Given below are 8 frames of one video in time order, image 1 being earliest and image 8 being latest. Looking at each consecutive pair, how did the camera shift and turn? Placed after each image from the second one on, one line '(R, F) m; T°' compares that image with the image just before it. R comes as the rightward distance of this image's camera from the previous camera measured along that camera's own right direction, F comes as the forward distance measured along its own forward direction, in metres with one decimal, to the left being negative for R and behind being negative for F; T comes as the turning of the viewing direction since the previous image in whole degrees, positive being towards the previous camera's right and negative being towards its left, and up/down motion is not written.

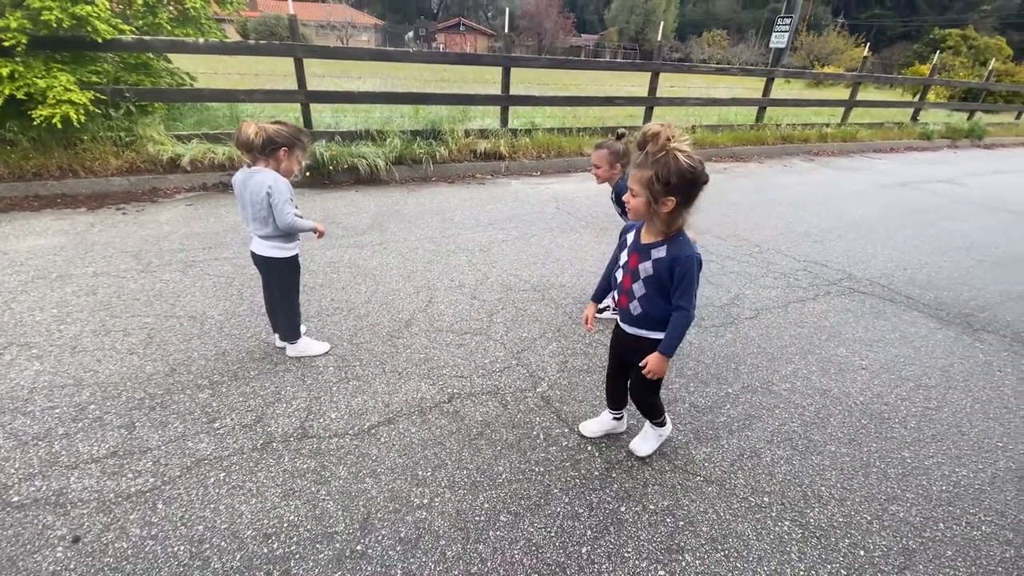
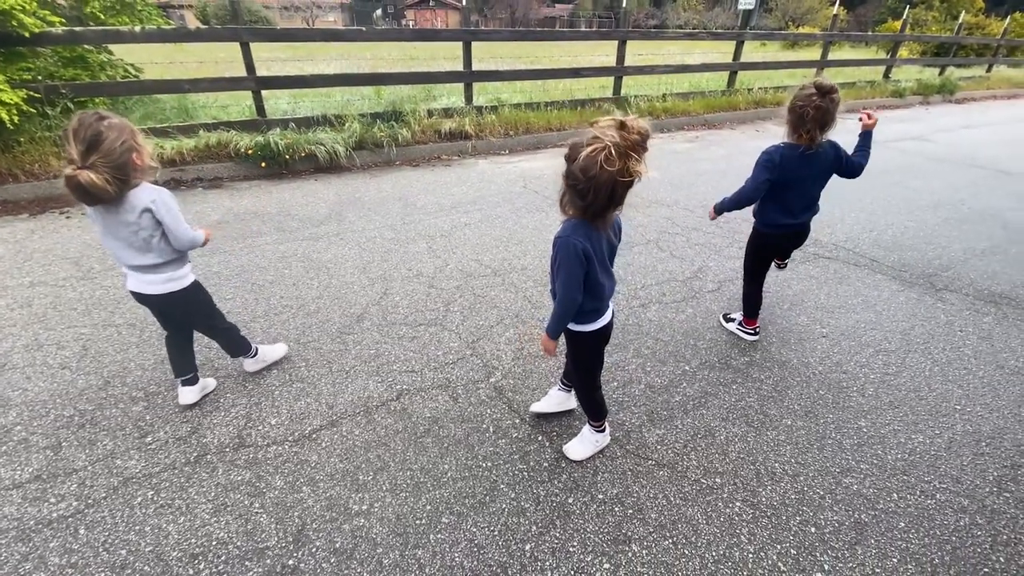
(+0.2, +0.1) m; +1°
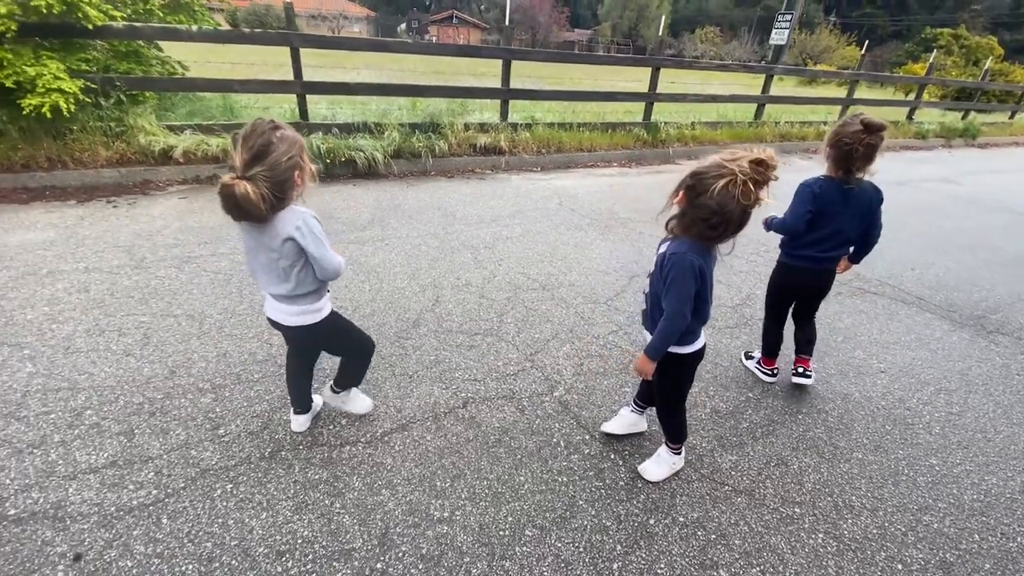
(-0.3, 0.0) m; 0°
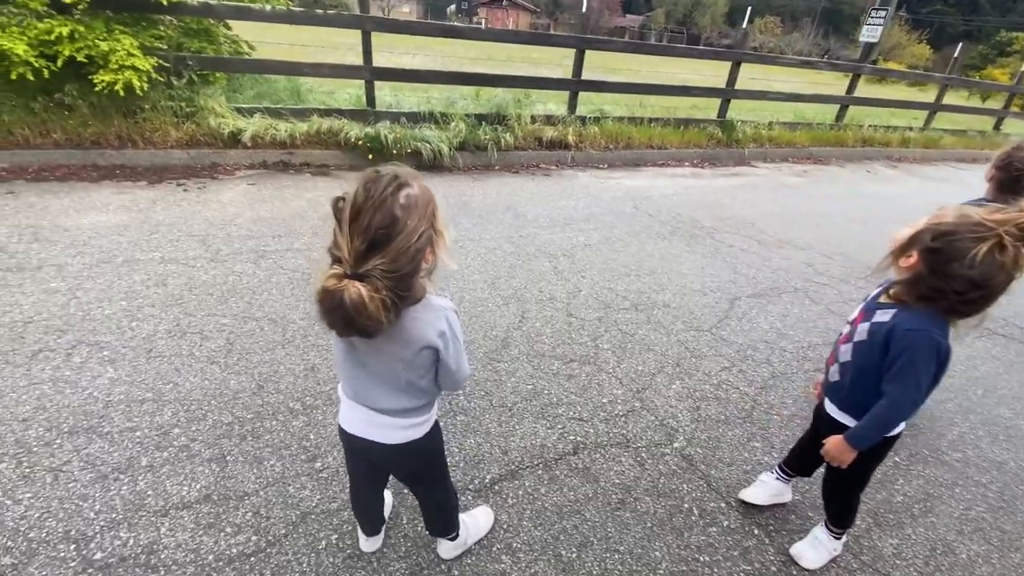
(-0.4, +0.2) m; -3°
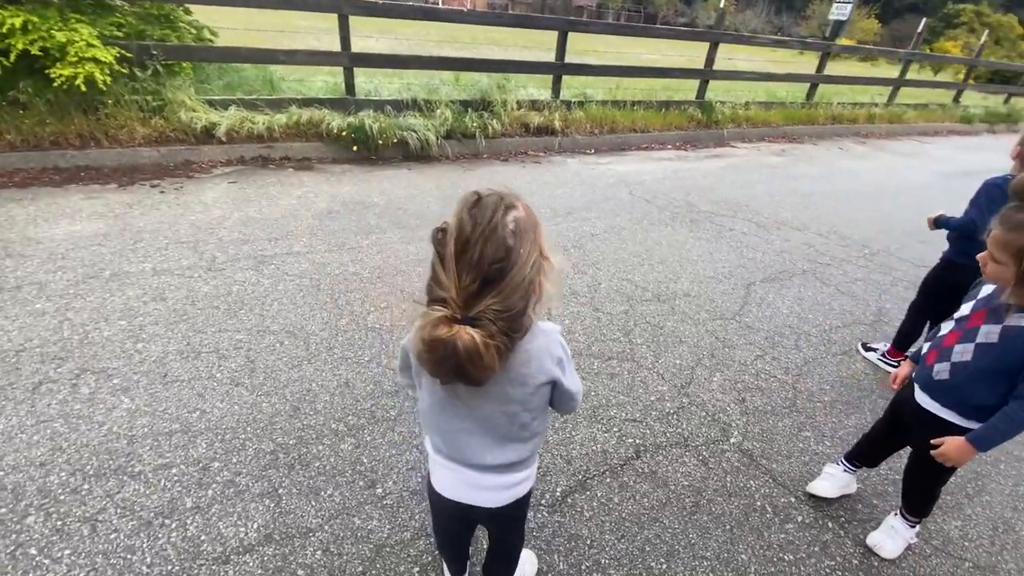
(-0.4, +0.1) m; +4°
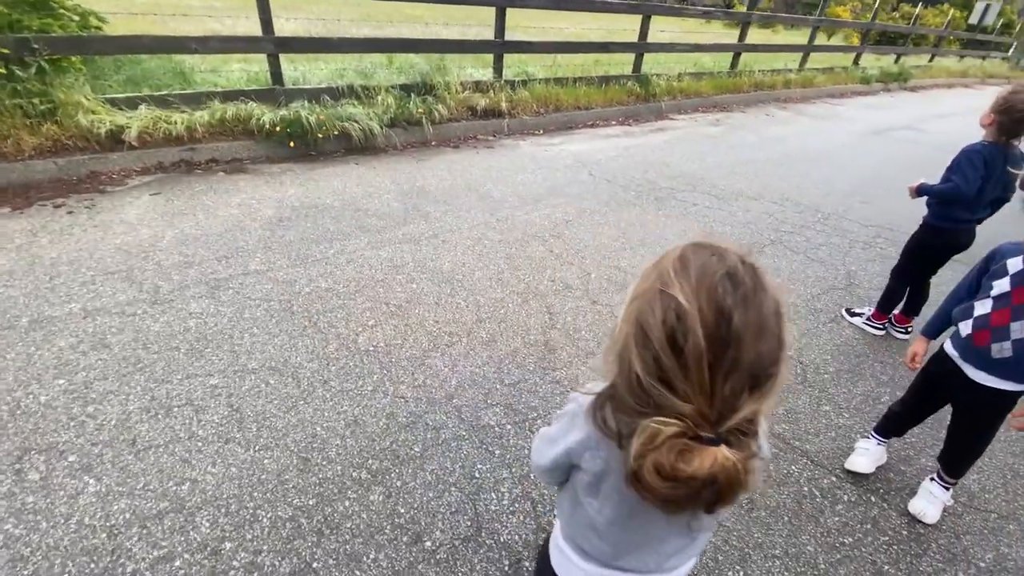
(-0.3, +0.2) m; +8°
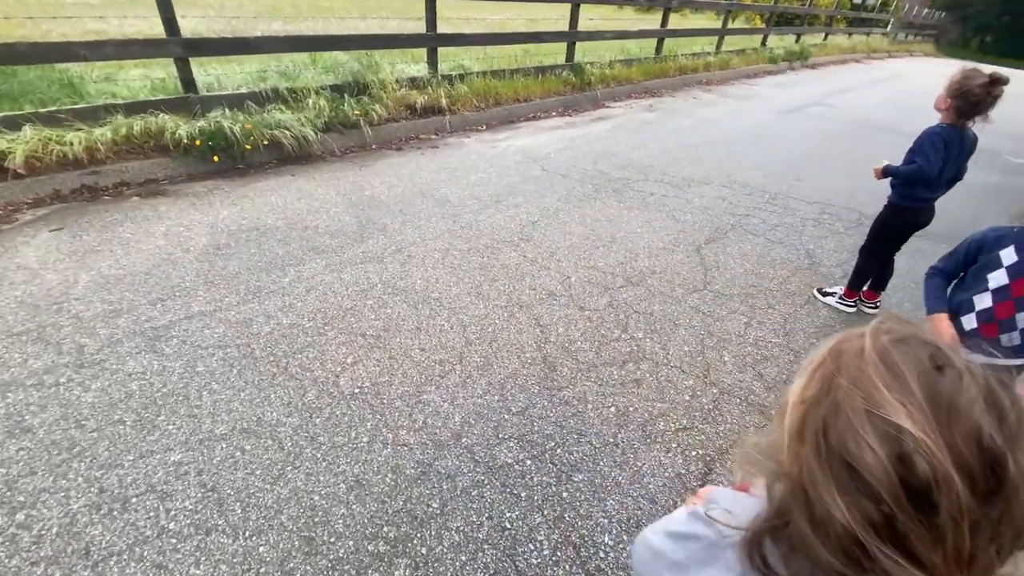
(-0.2, +0.2) m; +7°
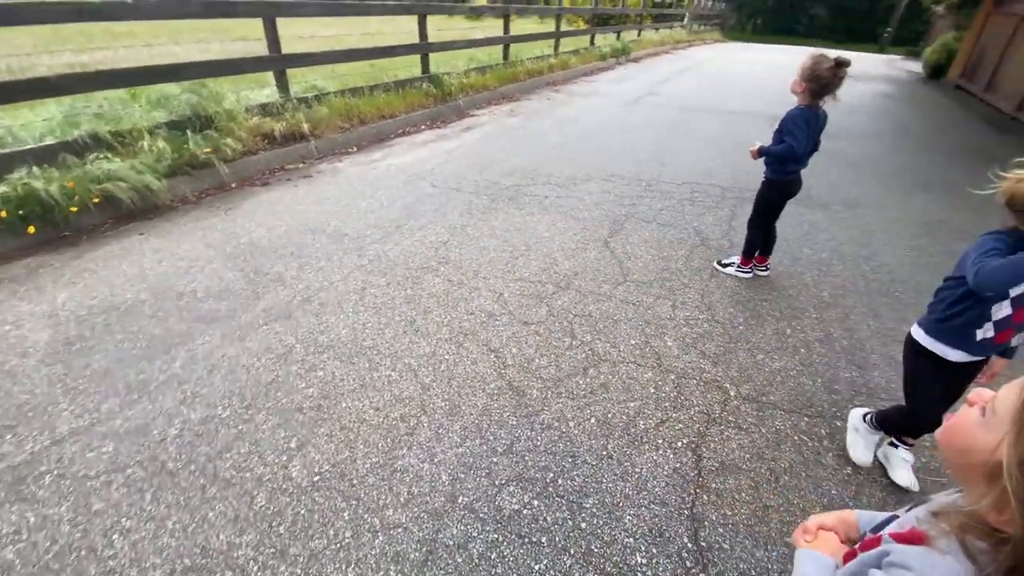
(-0.3, +0.1) m; +14°
